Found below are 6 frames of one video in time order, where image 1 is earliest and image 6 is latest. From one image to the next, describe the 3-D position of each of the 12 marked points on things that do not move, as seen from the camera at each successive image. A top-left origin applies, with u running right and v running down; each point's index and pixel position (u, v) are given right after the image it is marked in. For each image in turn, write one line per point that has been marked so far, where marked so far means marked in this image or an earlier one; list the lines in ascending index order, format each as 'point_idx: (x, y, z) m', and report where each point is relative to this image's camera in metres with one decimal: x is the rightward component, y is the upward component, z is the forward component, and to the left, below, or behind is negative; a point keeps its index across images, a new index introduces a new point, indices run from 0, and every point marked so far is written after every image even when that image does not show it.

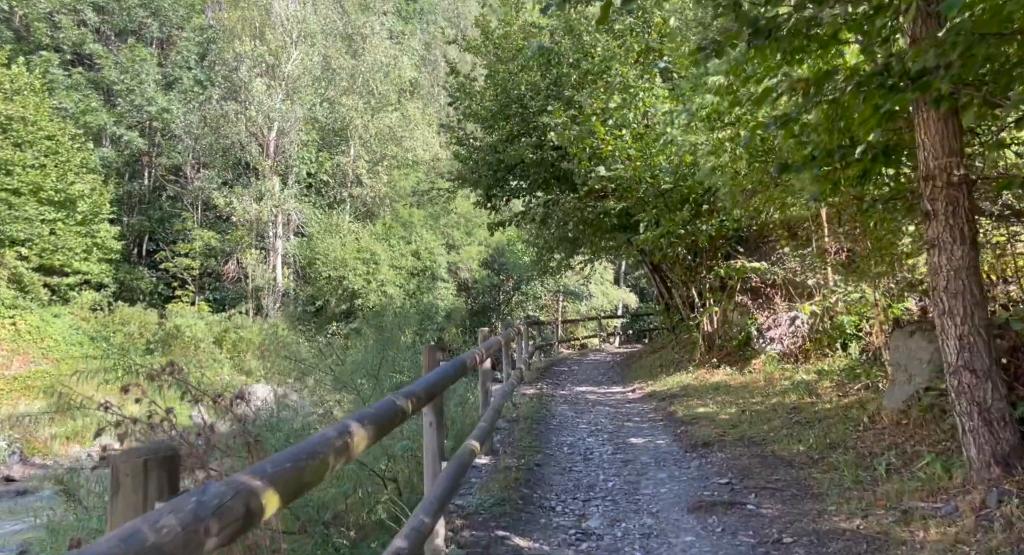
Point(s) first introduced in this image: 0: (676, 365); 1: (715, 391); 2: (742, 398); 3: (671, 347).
0: (+2.3, -1.2, +10.8) m
1: (+2.2, -1.2, +8.3) m
2: (+2.2, -1.1, +7.5) m
3: (+2.5, -1.1, +12.3) m
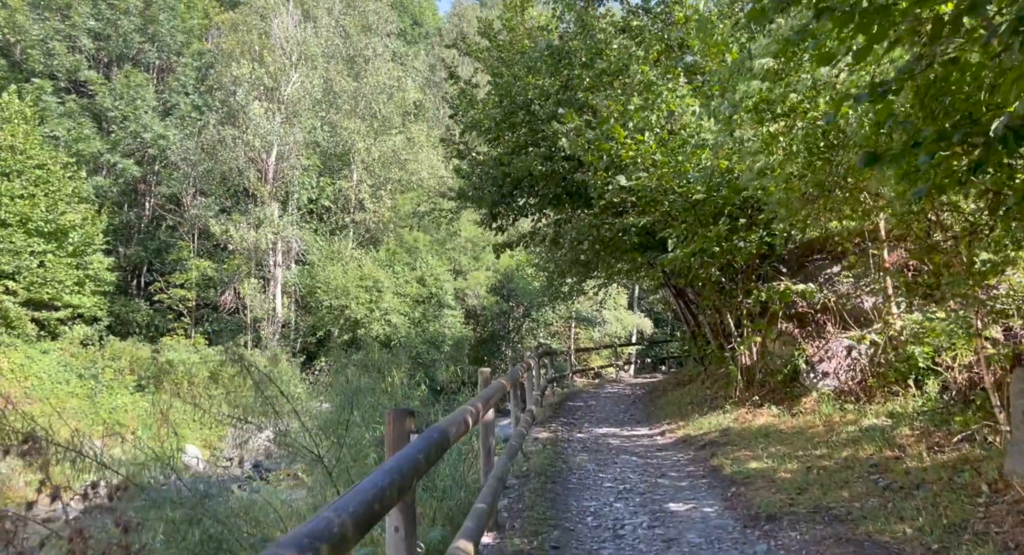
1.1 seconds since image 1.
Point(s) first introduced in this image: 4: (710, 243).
0: (+2.4, -1.5, +9.5) m
1: (+2.3, -1.4, +7.0) m
2: (+2.3, -1.3, +6.2) m
3: (+2.6, -1.5, +11.0) m
4: (+2.0, +0.3, +7.8) m
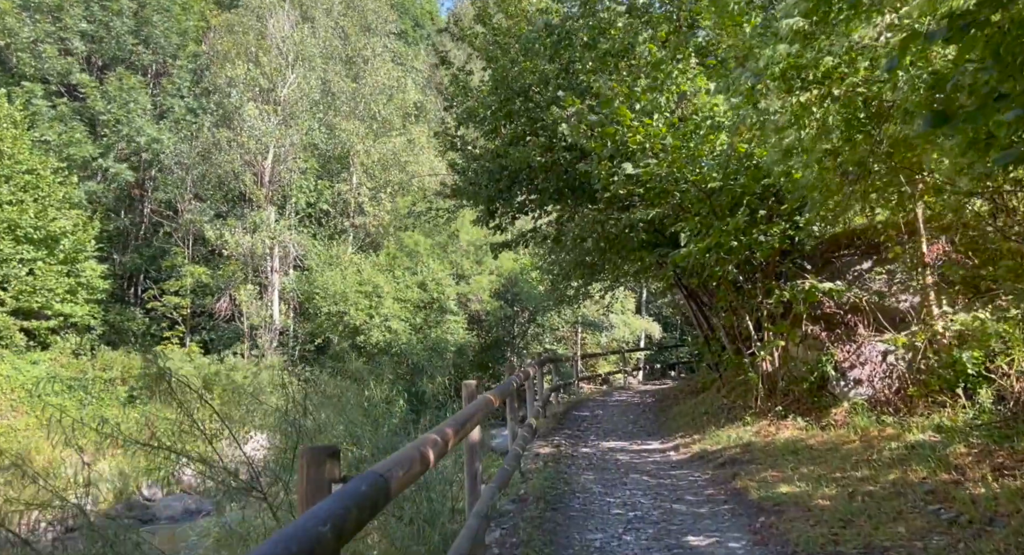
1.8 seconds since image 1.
0: (+2.4, -1.5, +8.7) m
1: (+2.2, -1.4, +6.2) m
2: (+2.2, -1.3, +5.4) m
3: (+2.6, -1.5, +10.1) m
4: (+1.9, +0.4, +7.0) m
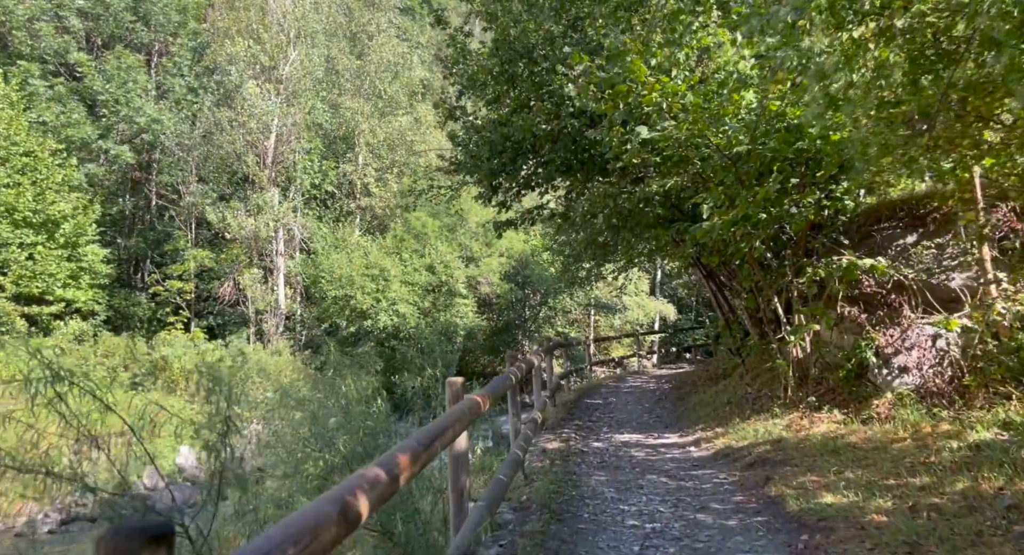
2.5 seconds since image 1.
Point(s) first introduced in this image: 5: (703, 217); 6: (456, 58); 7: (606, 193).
0: (+2.4, -1.3, +8.0) m
1: (+2.2, -1.2, +5.4) m
2: (+2.2, -1.2, +4.6) m
3: (+2.7, -1.2, +9.4) m
4: (+1.9, +0.5, +6.2) m
5: (+1.6, +0.5, +6.4) m
6: (-0.7, +2.8, +10.0) m
7: (+1.0, +0.9, +8.2) m
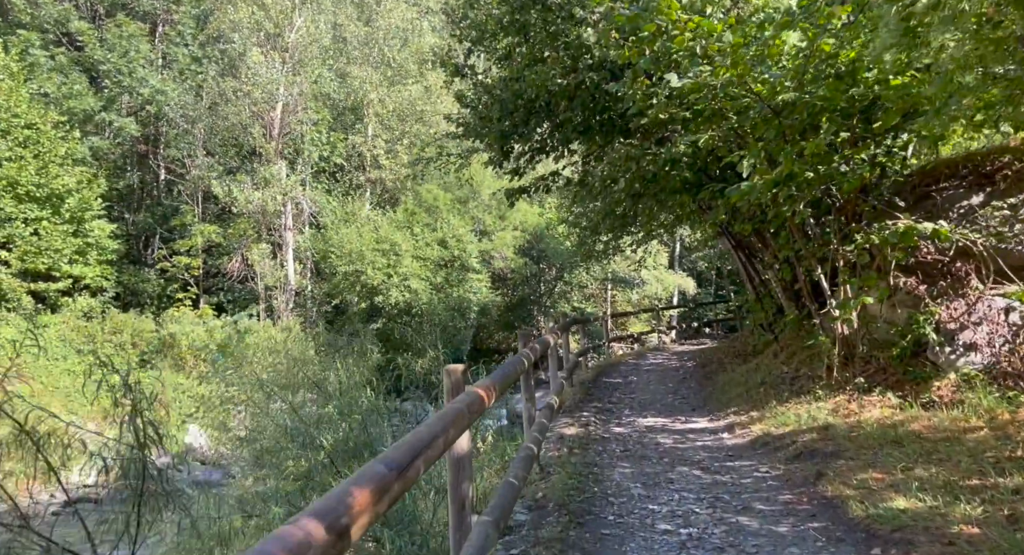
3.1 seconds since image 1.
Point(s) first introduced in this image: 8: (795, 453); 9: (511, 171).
0: (+2.6, -1.0, +7.3) m
1: (+2.3, -1.0, +4.7) m
2: (+2.3, -1.0, +3.9) m
3: (+2.9, -0.9, +8.7) m
4: (+2.0, +0.8, +5.5) m
5: (+1.7, +0.7, +5.7) m
6: (-0.5, +3.1, +9.2) m
7: (+1.1, +1.2, +7.5) m
8: (+1.9, -1.2, +5.2) m
9: (0.0, +1.3, +9.8) m
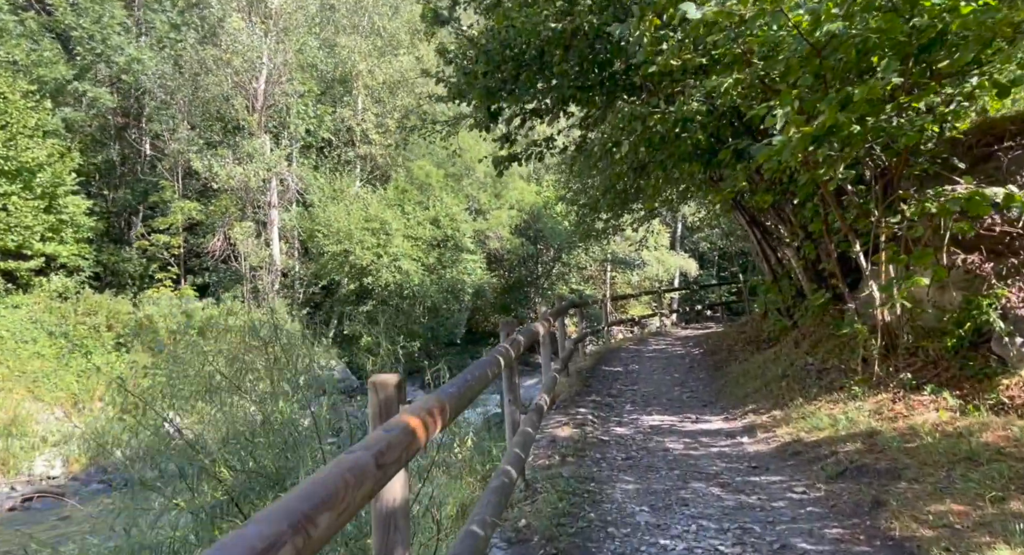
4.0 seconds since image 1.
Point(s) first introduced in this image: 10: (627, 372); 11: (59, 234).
0: (+2.4, -0.8, +6.3) m
1: (+2.2, -0.9, +3.8) m
2: (+2.2, -0.9, +2.9) m
3: (+2.8, -0.6, +7.7) m
4: (+1.9, +0.9, +4.5) m
5: (+1.6, +0.9, +4.7) m
6: (-0.7, +3.3, +8.1) m
7: (+1.0, +1.4, +6.5) m
8: (+1.8, -1.0, +4.2) m
9: (-0.1, +1.6, +8.8) m
10: (+1.4, -1.2, +9.7) m
11: (-12.3, +1.2, +21.2) m
